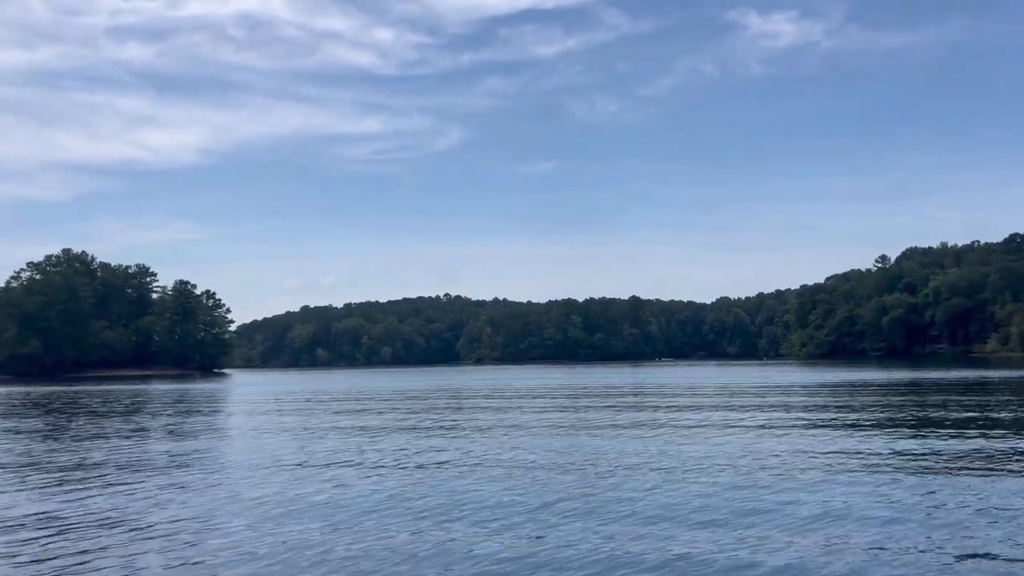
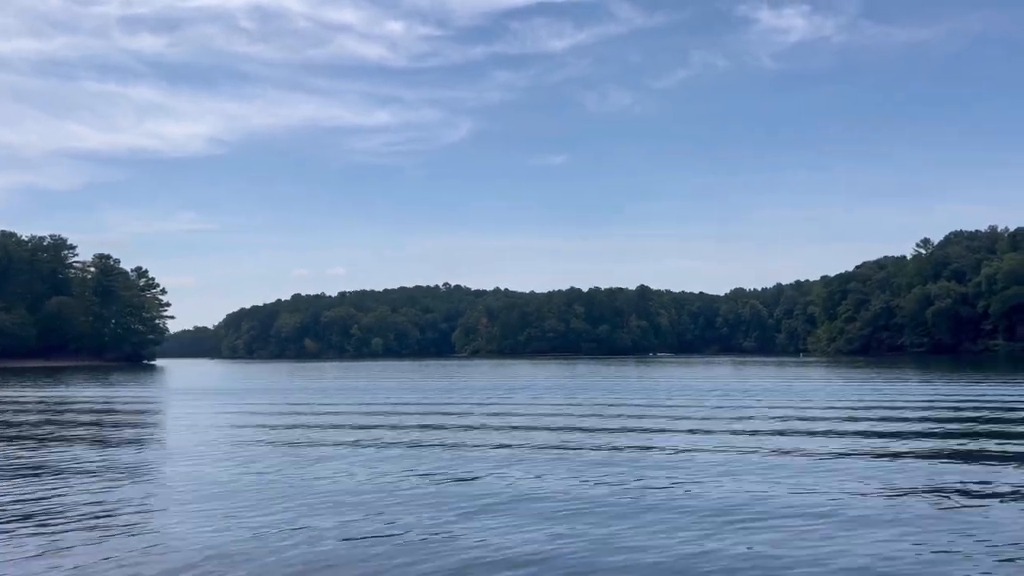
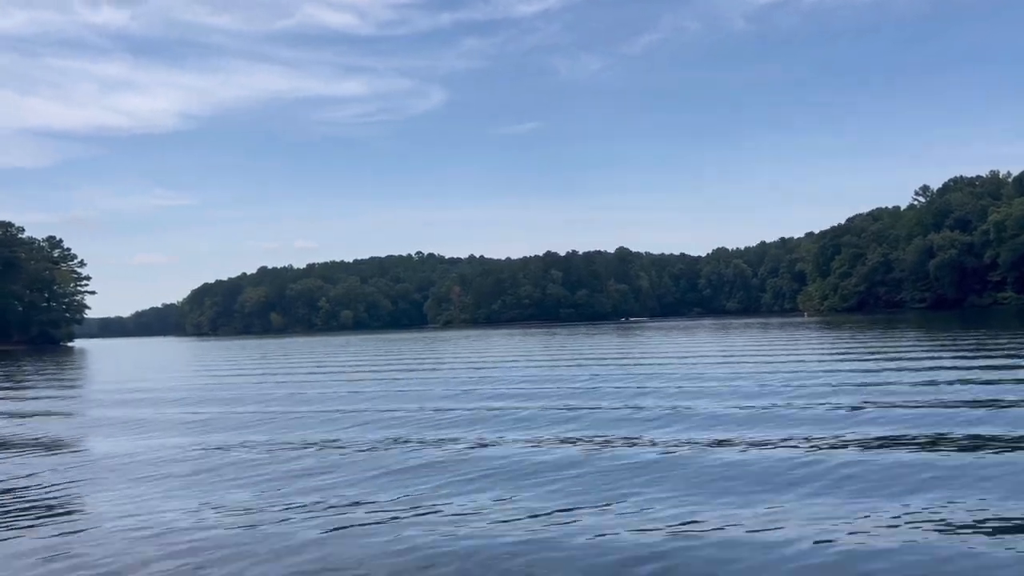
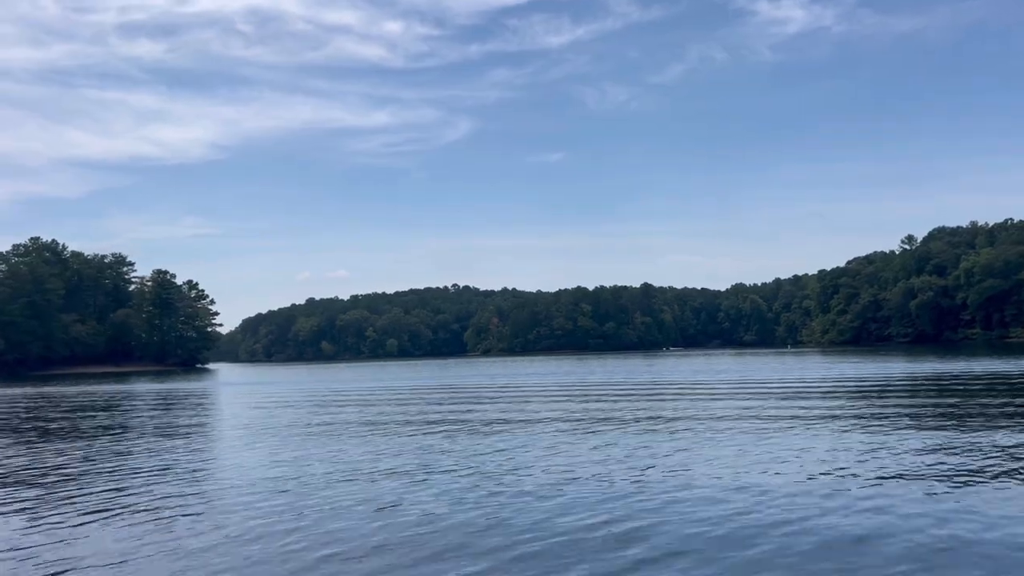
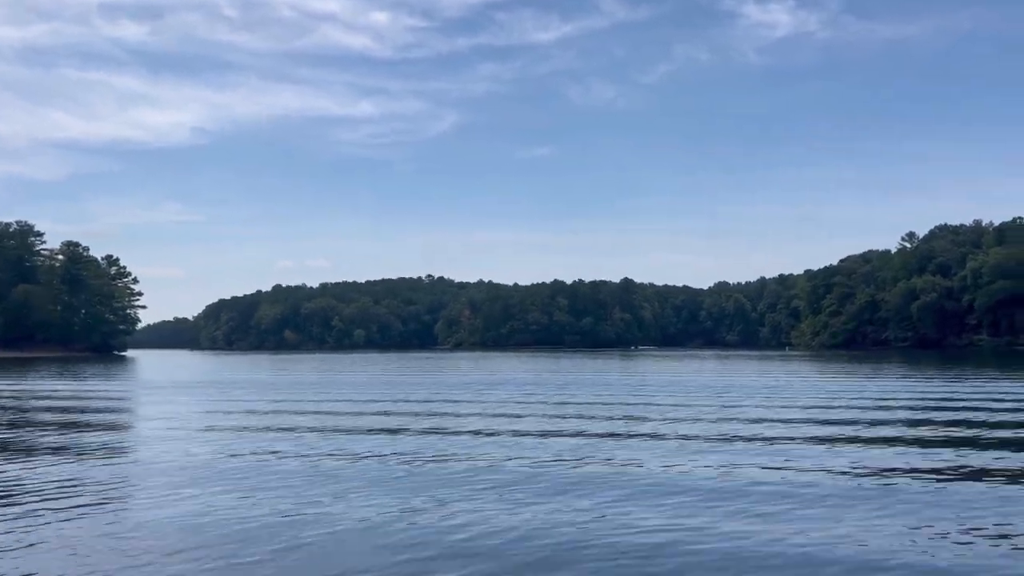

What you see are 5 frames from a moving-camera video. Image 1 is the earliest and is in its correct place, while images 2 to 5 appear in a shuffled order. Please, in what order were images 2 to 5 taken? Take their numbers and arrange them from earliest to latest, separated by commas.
4, 2, 5, 3
